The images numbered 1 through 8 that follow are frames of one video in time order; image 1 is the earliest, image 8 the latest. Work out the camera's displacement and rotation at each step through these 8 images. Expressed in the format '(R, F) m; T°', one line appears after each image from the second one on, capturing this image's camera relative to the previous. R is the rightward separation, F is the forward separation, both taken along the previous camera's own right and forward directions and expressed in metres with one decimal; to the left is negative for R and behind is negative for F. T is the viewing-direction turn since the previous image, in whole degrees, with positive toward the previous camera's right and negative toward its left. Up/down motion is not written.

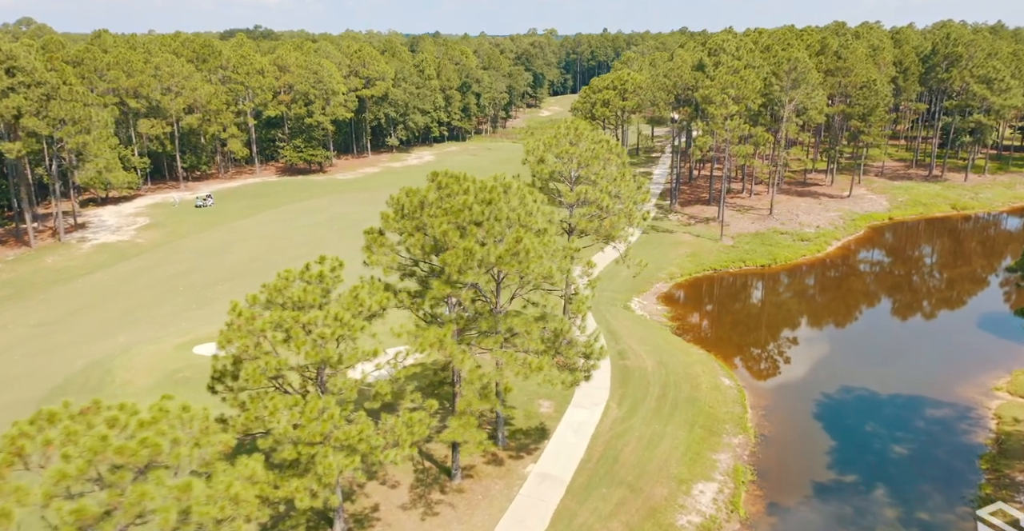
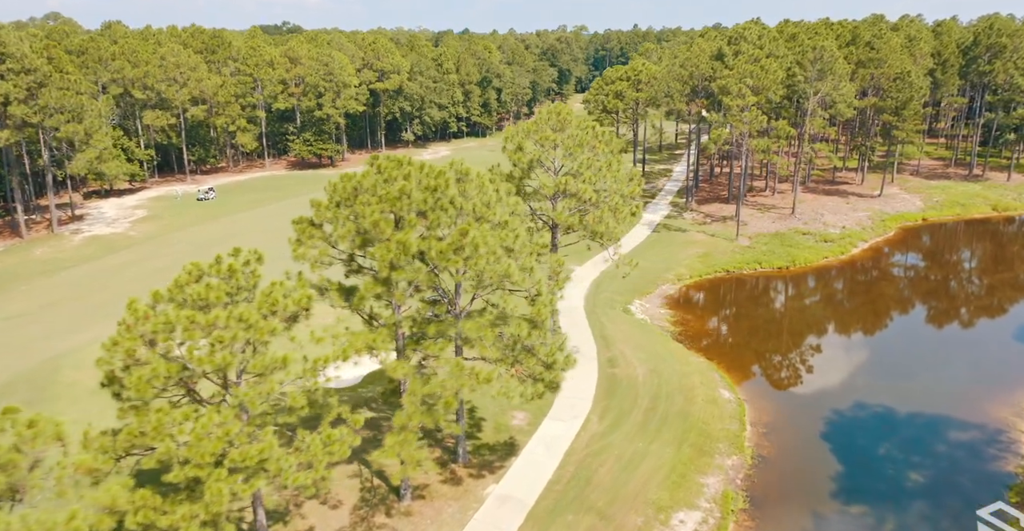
(+1.9, +2.3) m; -3°
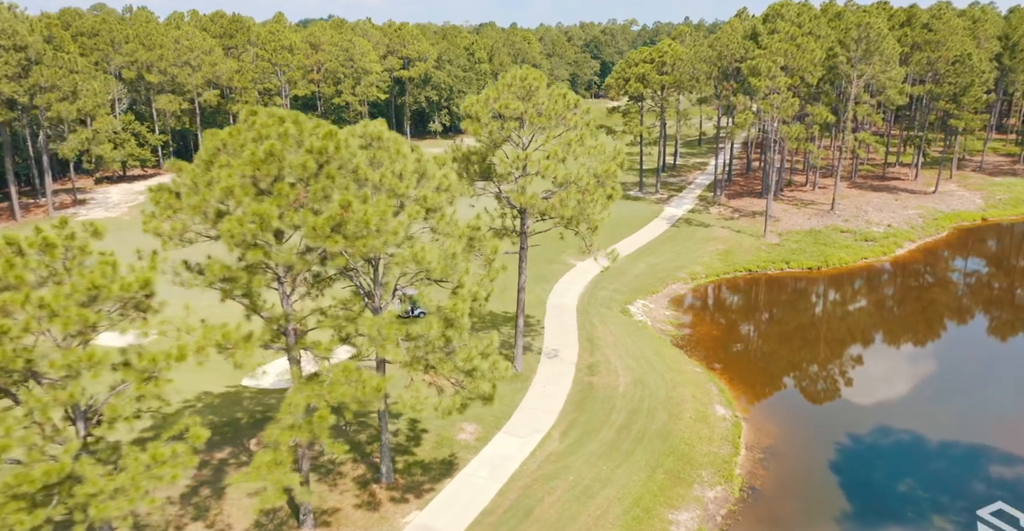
(+2.8, +3.3) m; -4°
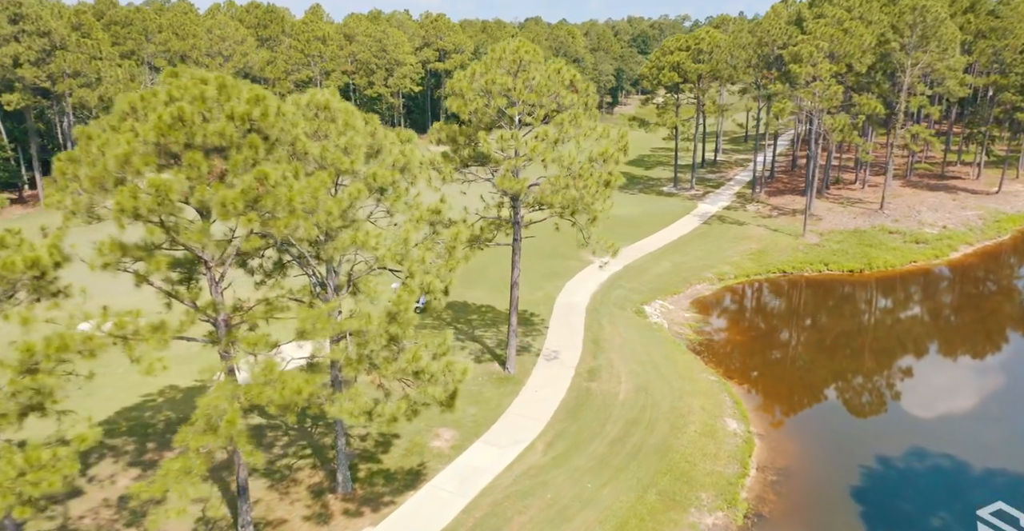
(+1.6, +1.9) m; -4°
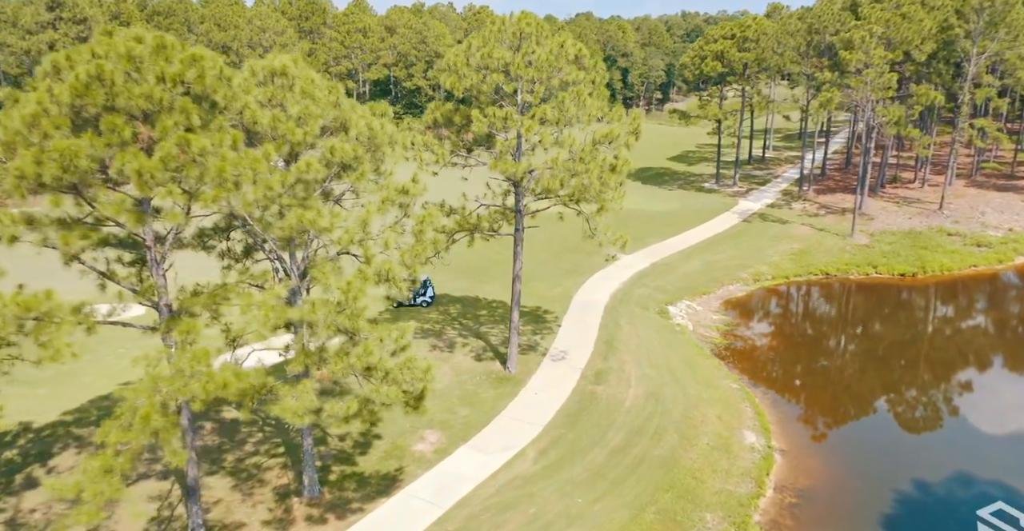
(+1.3, +1.5) m; -4°
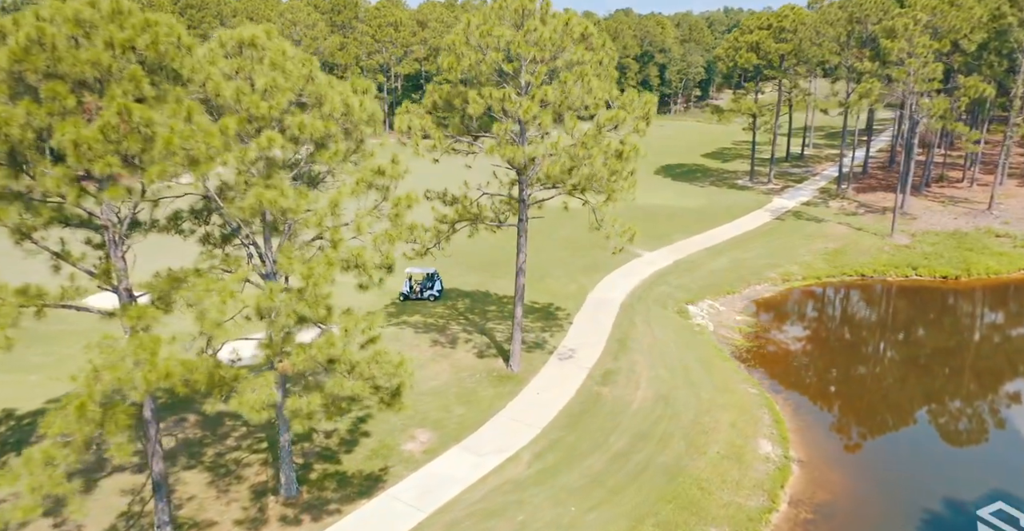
(+0.9, +1.0) m; -3°
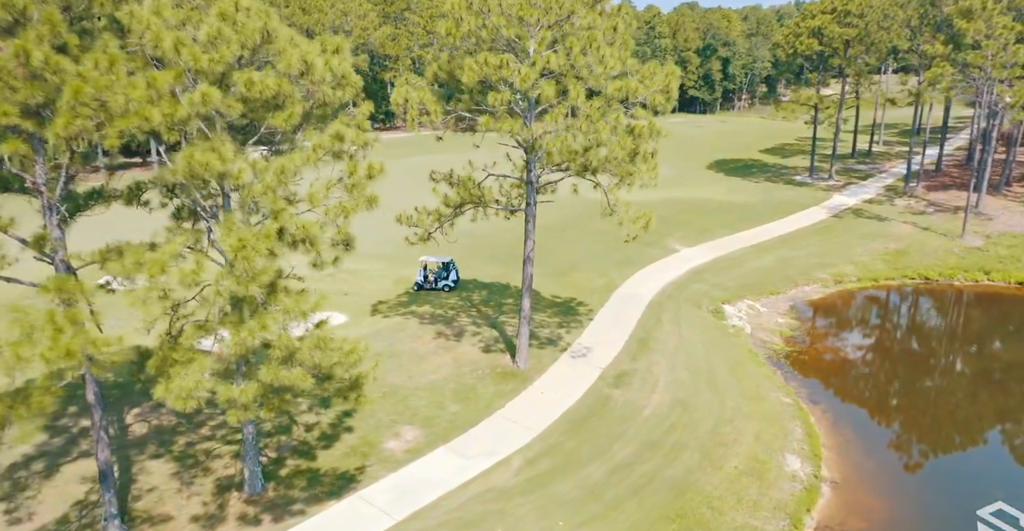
(+1.3, +1.5) m; -5°
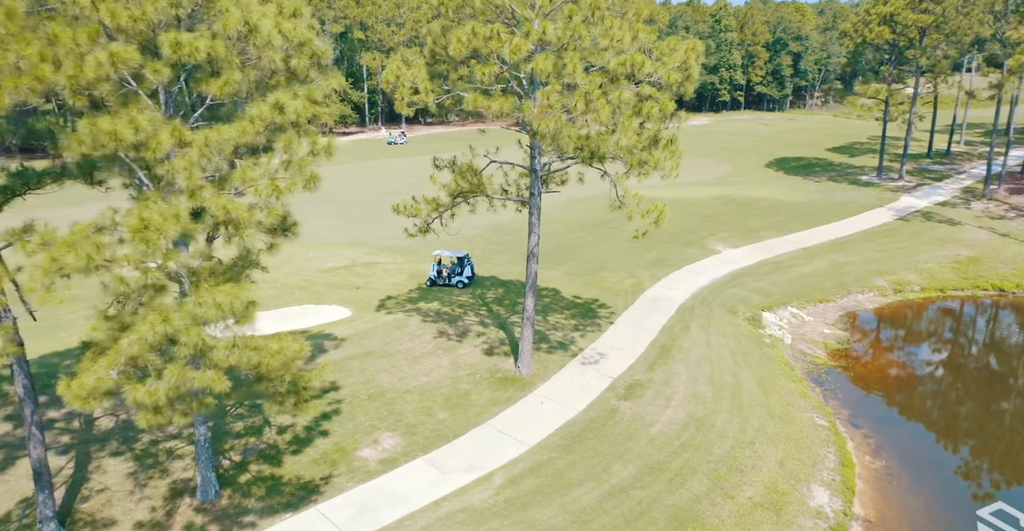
(+1.3, +1.5) m; -5°
